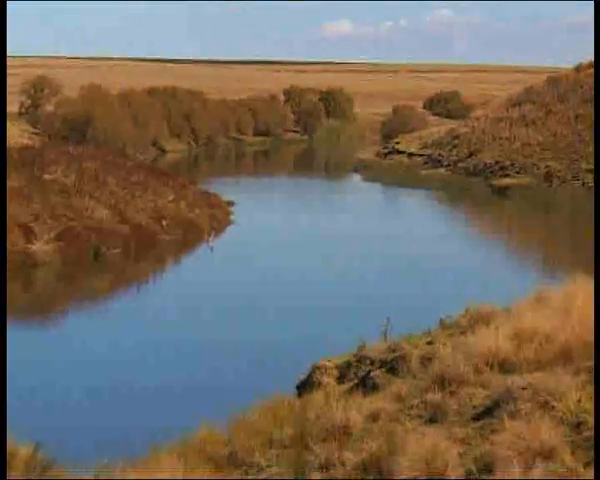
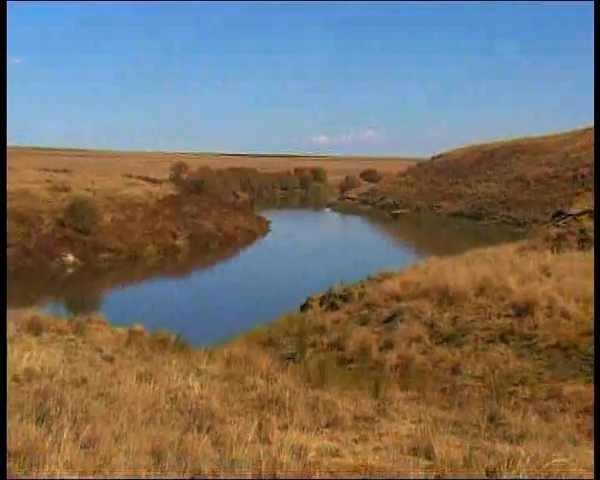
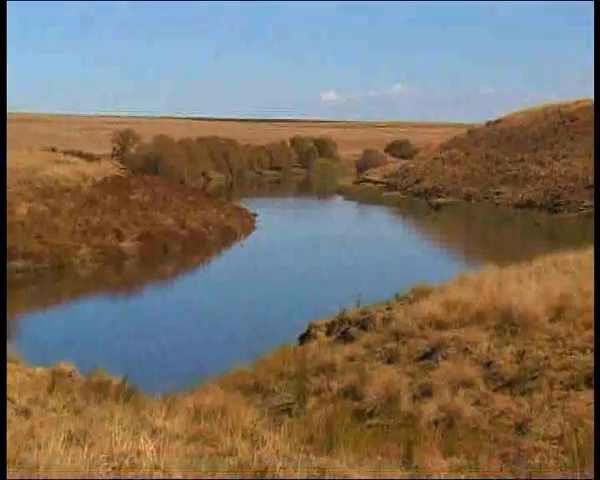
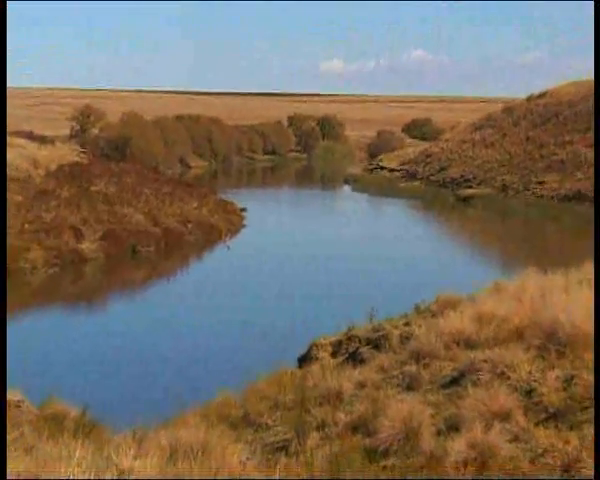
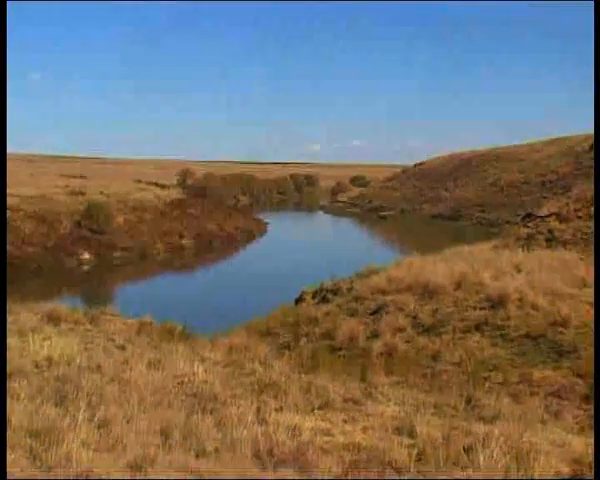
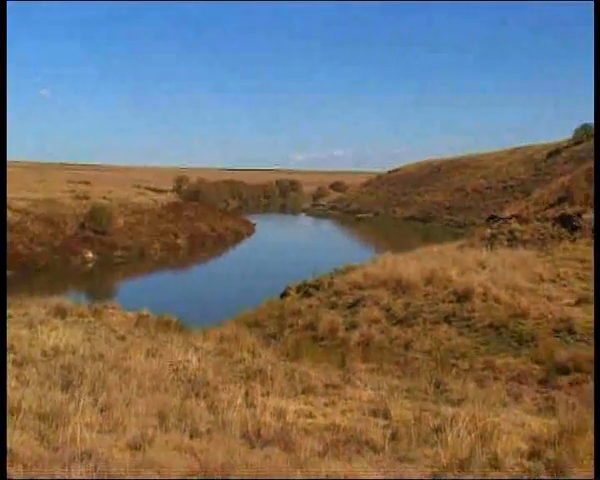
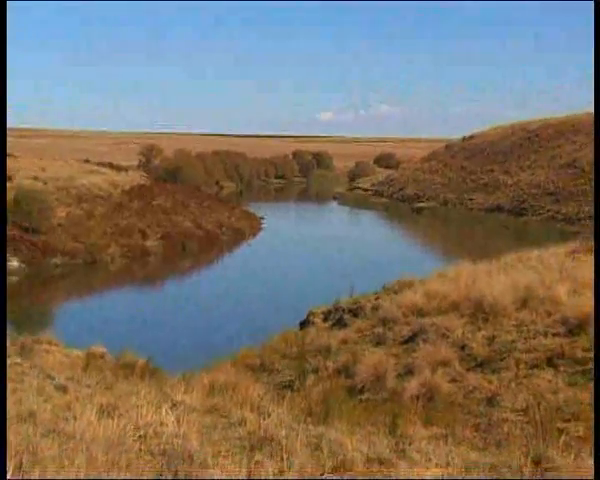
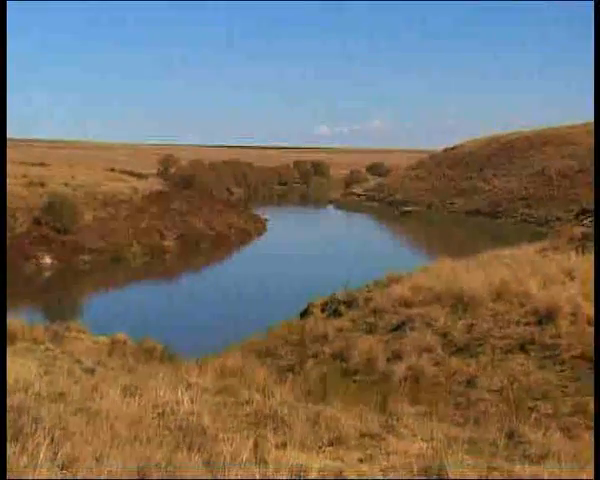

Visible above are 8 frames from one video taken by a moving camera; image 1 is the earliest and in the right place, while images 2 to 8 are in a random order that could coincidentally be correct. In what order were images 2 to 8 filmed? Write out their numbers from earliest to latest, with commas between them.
4, 3, 7, 8, 2, 5, 6
